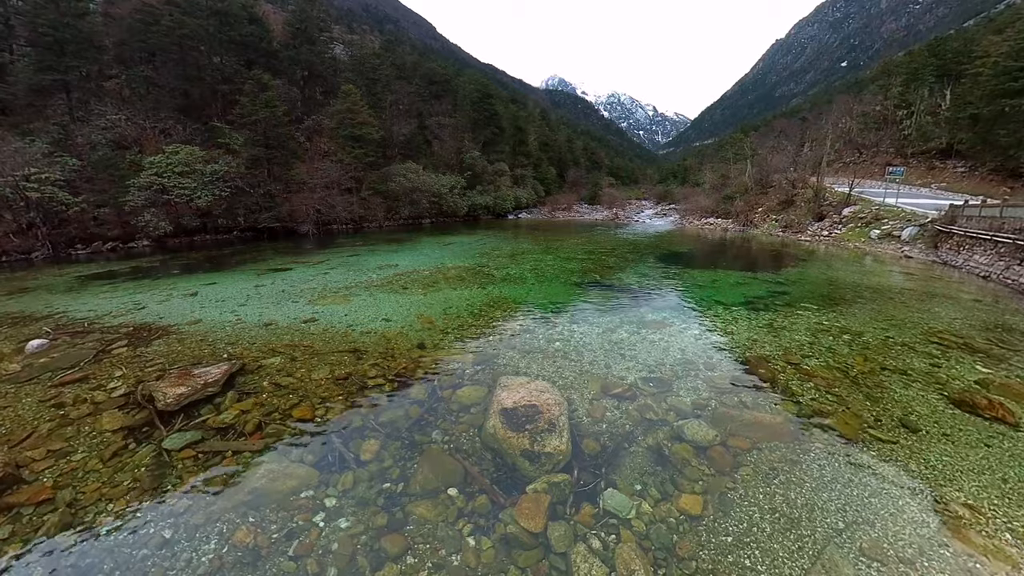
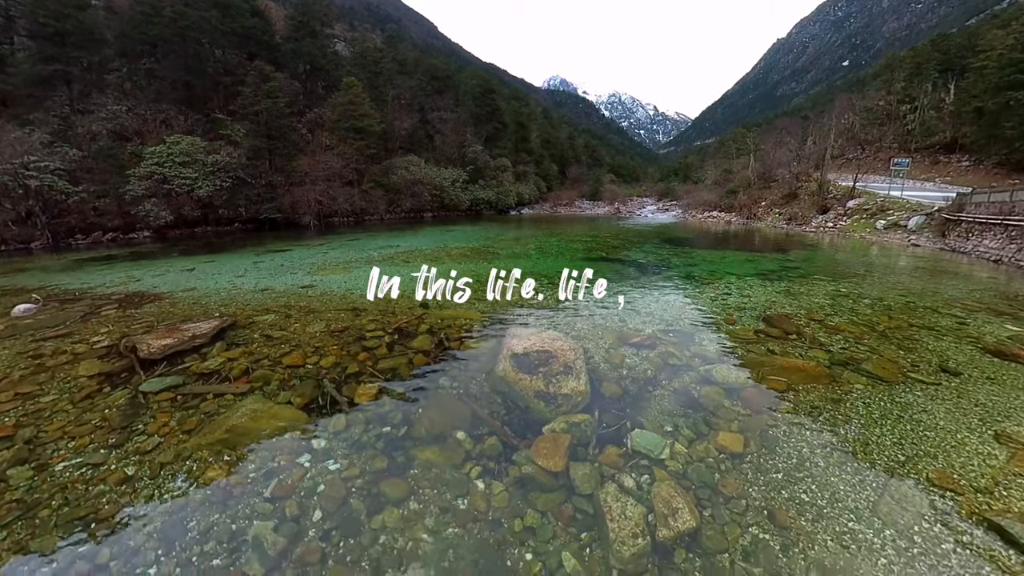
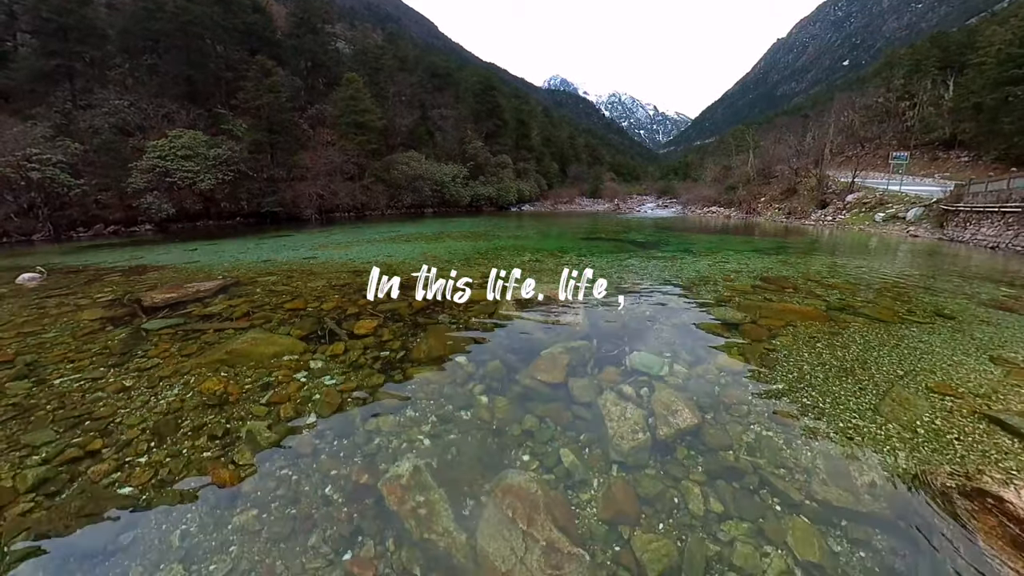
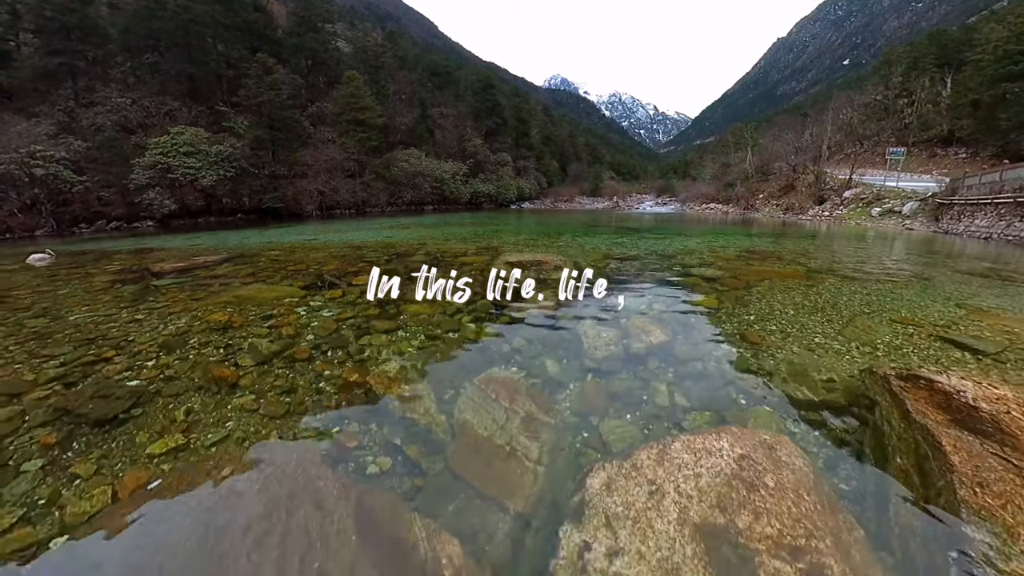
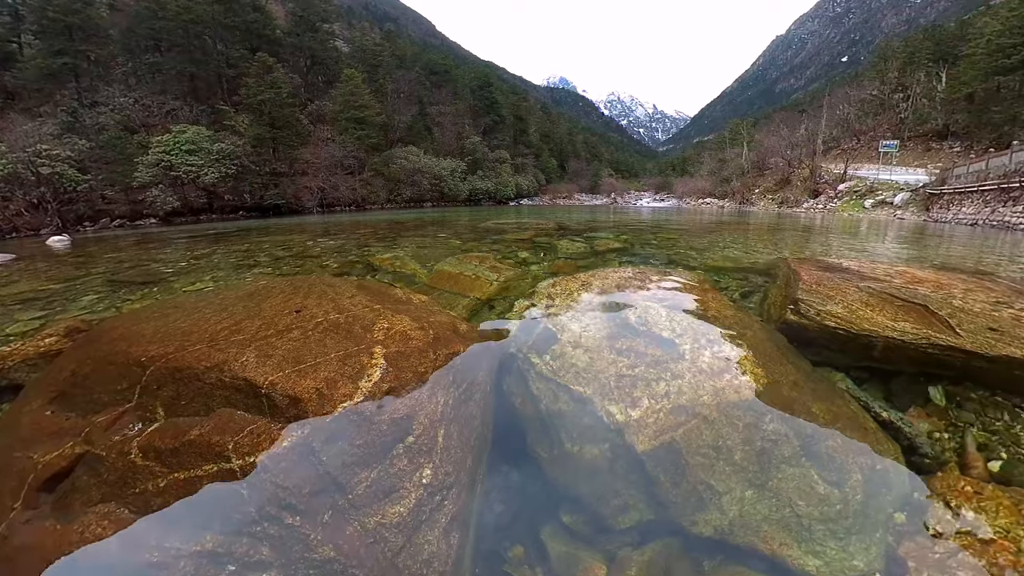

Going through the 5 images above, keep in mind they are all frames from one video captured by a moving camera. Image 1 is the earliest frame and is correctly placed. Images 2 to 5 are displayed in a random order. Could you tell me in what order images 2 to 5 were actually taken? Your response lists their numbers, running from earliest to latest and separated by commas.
2, 3, 4, 5
